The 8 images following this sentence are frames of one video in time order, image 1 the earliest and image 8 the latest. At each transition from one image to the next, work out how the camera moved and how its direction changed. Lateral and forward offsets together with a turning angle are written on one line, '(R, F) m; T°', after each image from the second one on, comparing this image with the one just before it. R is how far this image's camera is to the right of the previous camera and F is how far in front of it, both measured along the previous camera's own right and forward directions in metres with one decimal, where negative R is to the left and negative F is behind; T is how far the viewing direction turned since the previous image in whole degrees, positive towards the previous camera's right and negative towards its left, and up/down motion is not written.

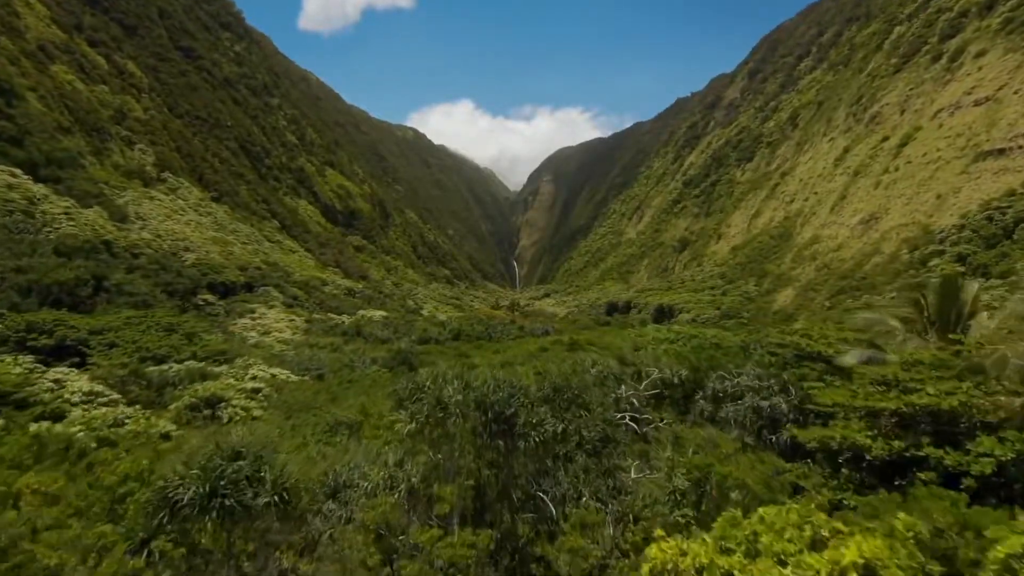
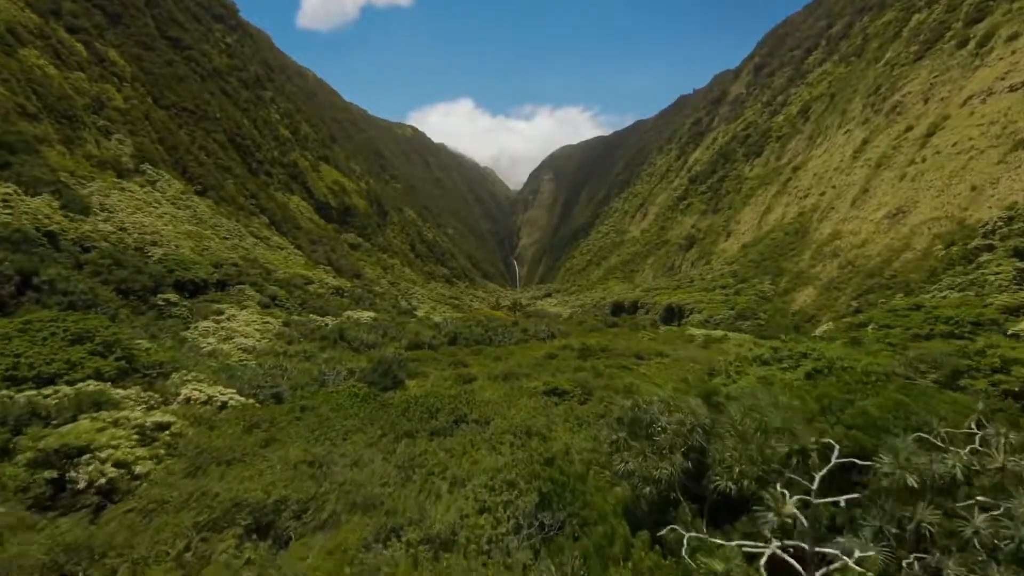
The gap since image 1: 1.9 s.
(-0.1, +4.0) m; 0°
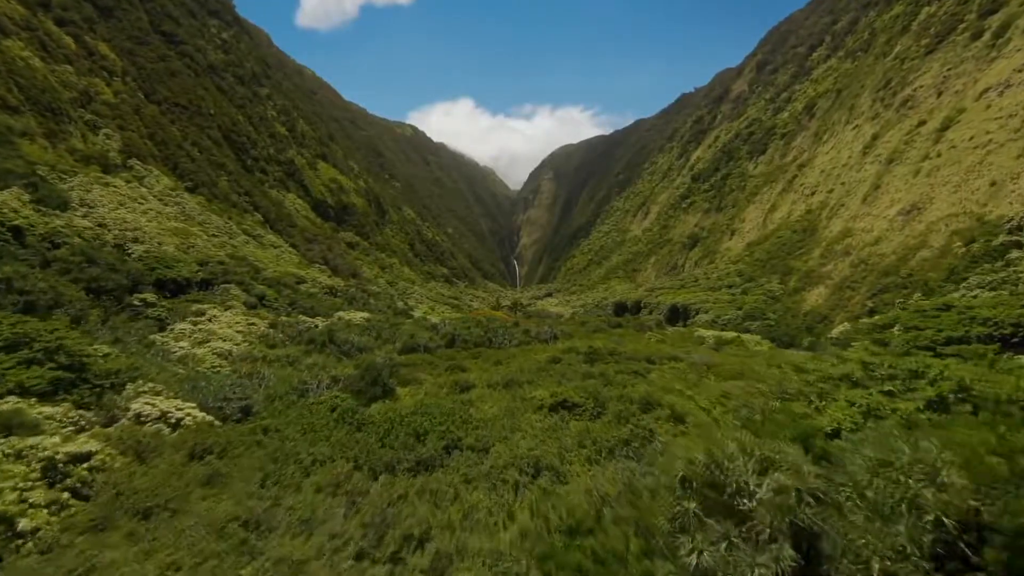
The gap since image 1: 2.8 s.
(-0.1, +1.9) m; 0°
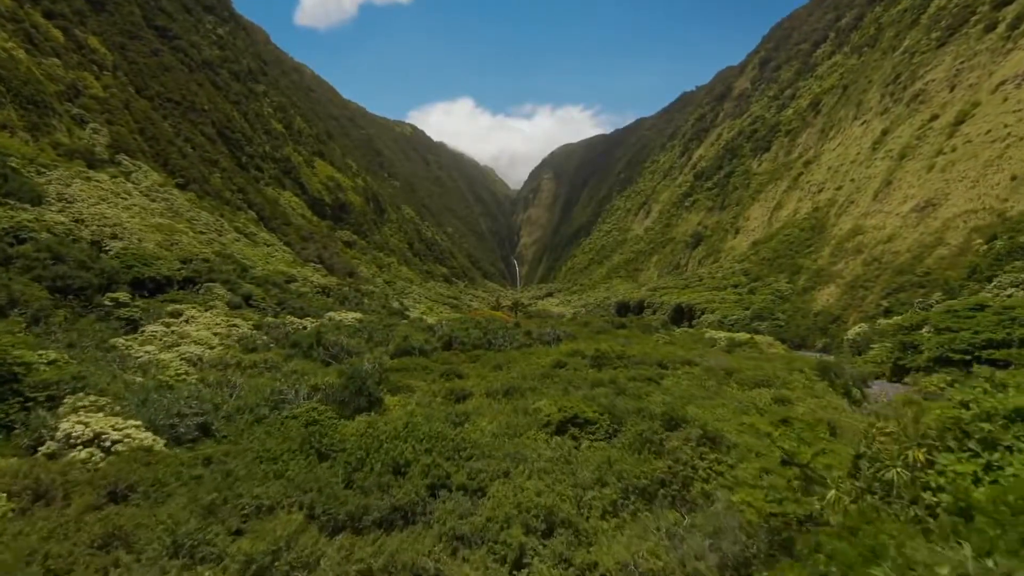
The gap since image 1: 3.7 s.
(0.0, +1.9) m; 0°
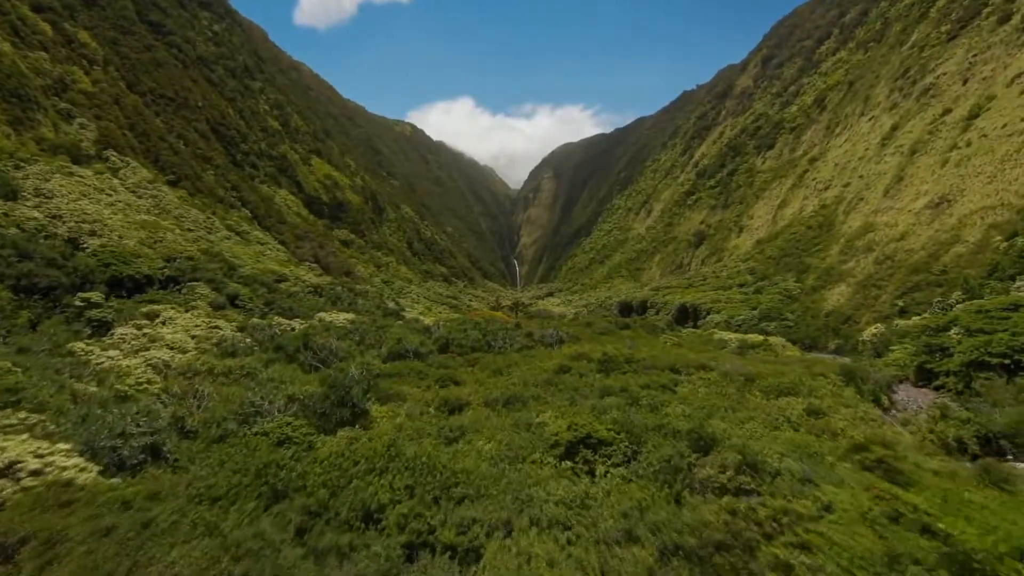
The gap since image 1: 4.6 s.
(0.0, +1.7) m; 0°
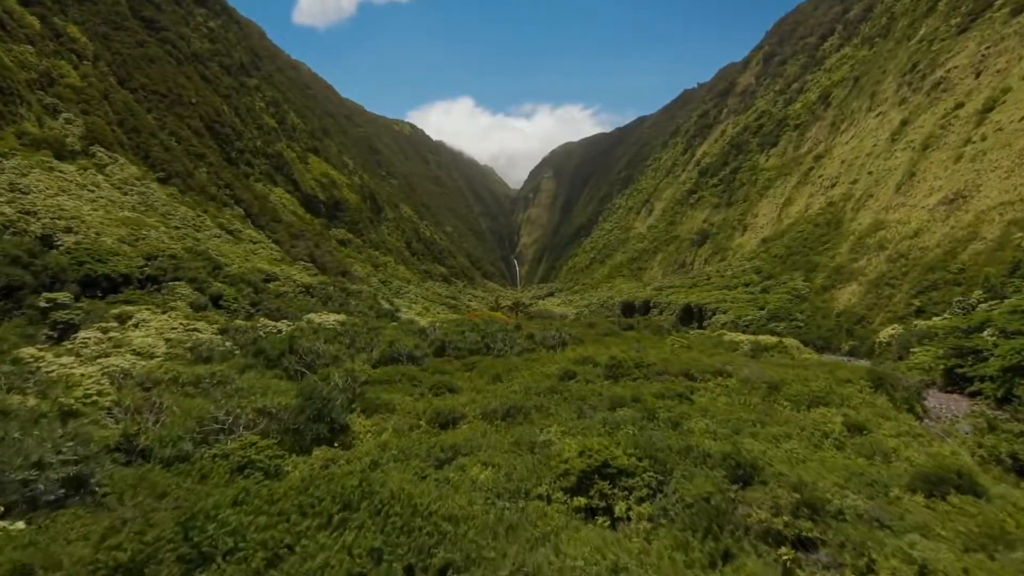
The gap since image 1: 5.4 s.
(0.0, +1.7) m; 0°
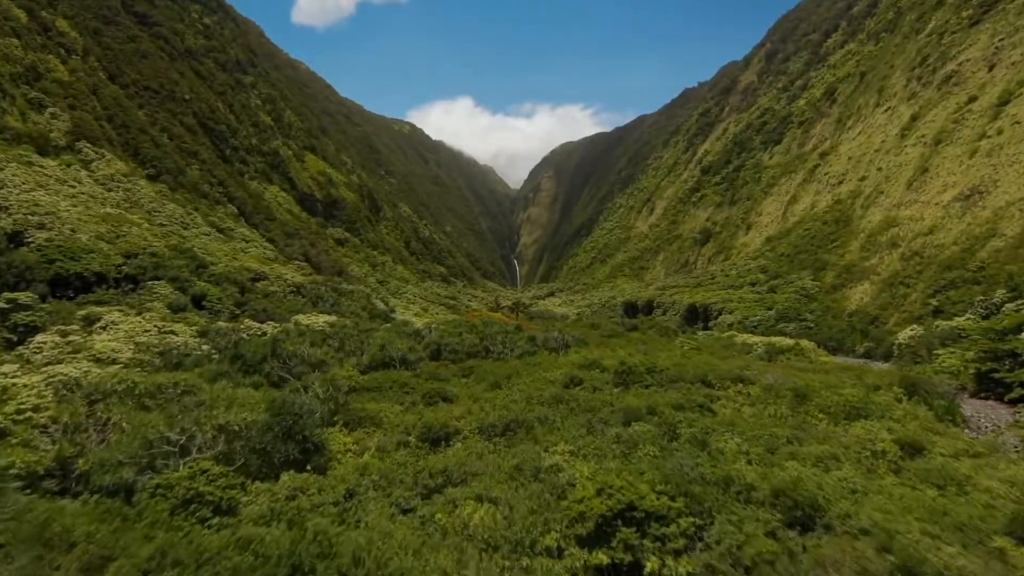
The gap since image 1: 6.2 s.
(0.0, +1.7) m; 0°
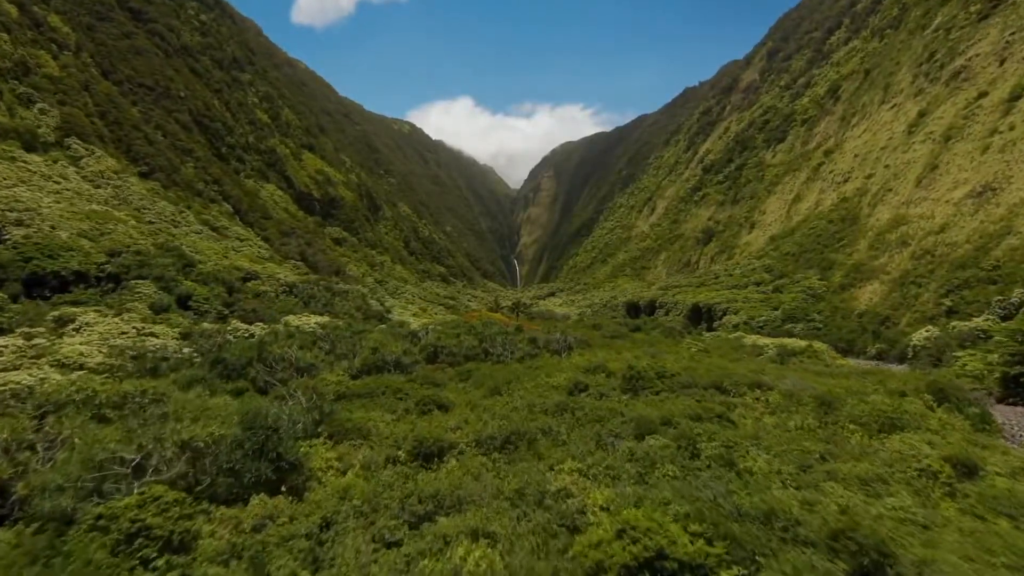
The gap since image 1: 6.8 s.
(0.0, +1.2) m; 0°
